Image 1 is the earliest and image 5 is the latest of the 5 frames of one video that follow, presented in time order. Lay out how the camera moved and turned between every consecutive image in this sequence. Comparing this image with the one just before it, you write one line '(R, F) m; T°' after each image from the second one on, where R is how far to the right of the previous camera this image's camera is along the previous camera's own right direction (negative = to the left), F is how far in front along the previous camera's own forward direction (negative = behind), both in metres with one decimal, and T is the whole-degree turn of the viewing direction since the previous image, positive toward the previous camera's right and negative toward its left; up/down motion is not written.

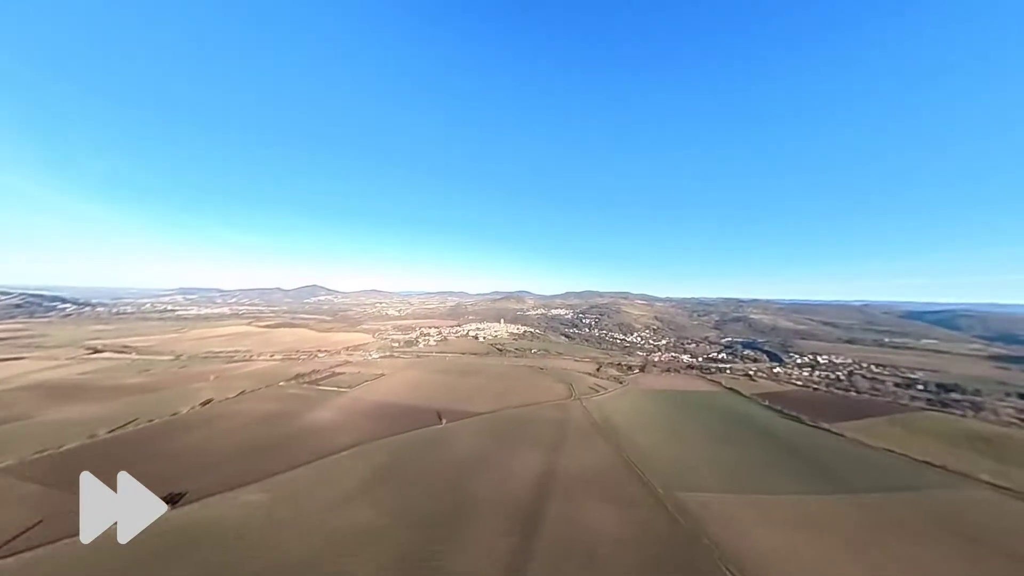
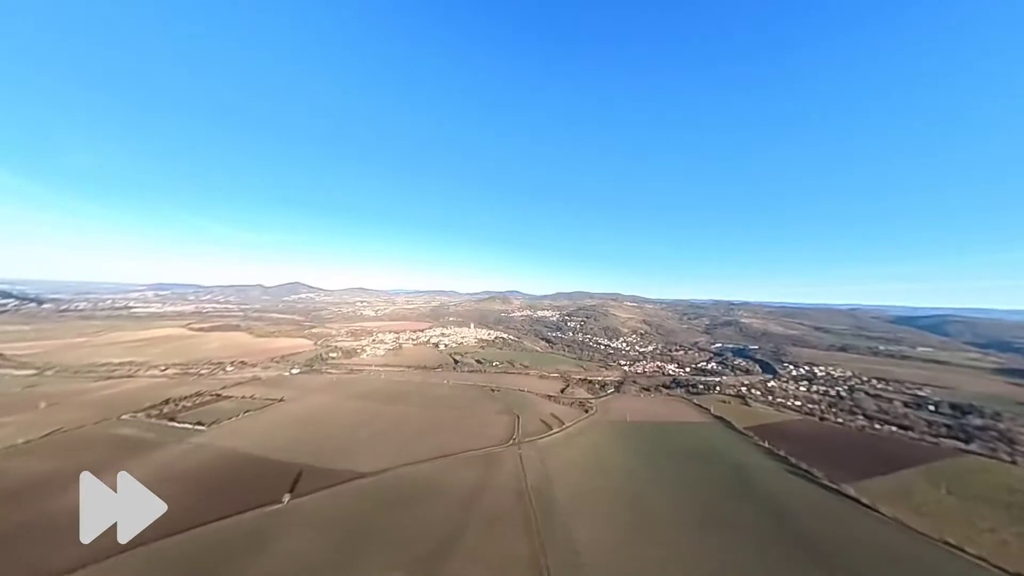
(+5.6, +6.8) m; +1°
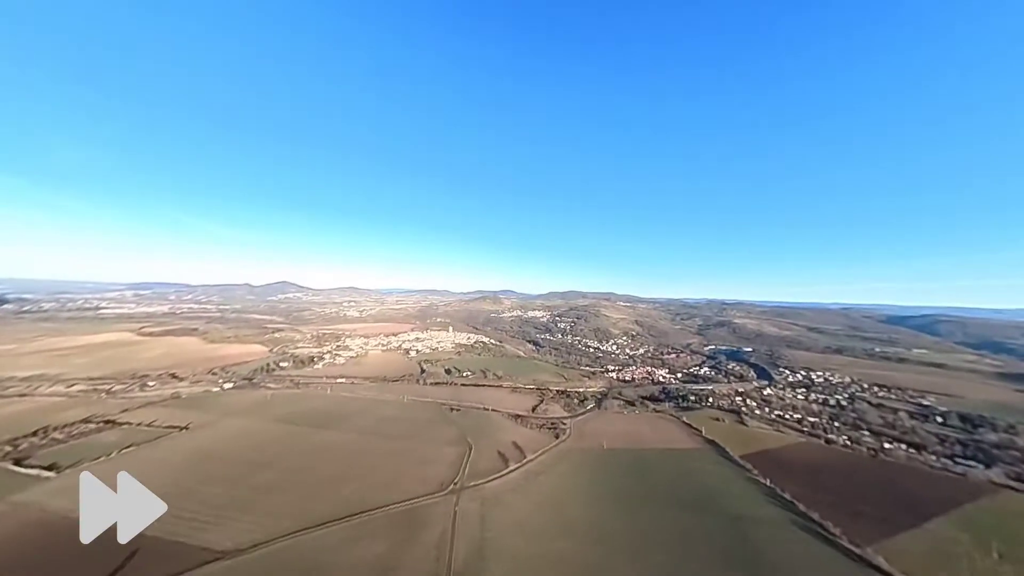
(+3.3, +4.1) m; +1°
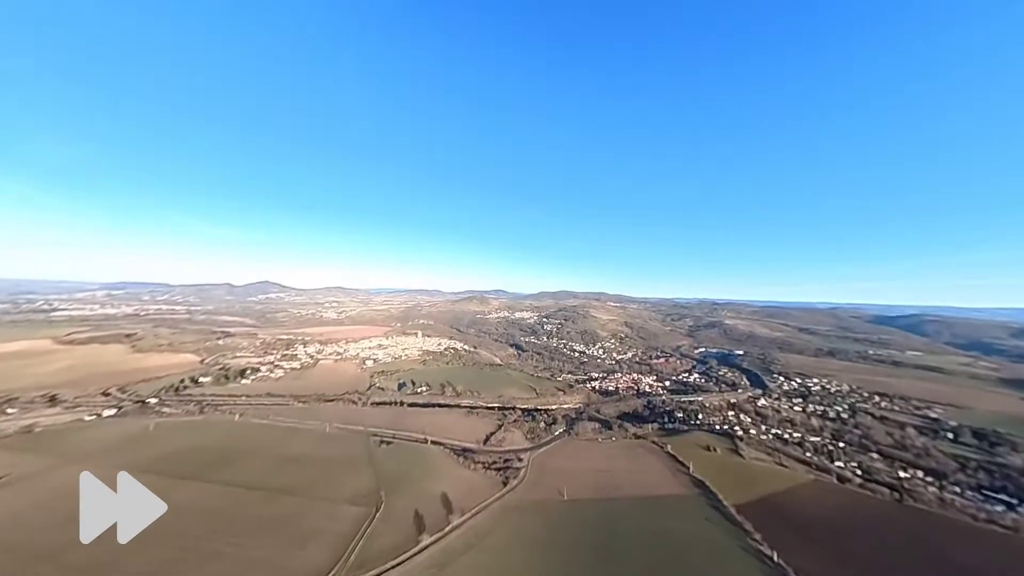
(+4.0, +5.0) m; +1°
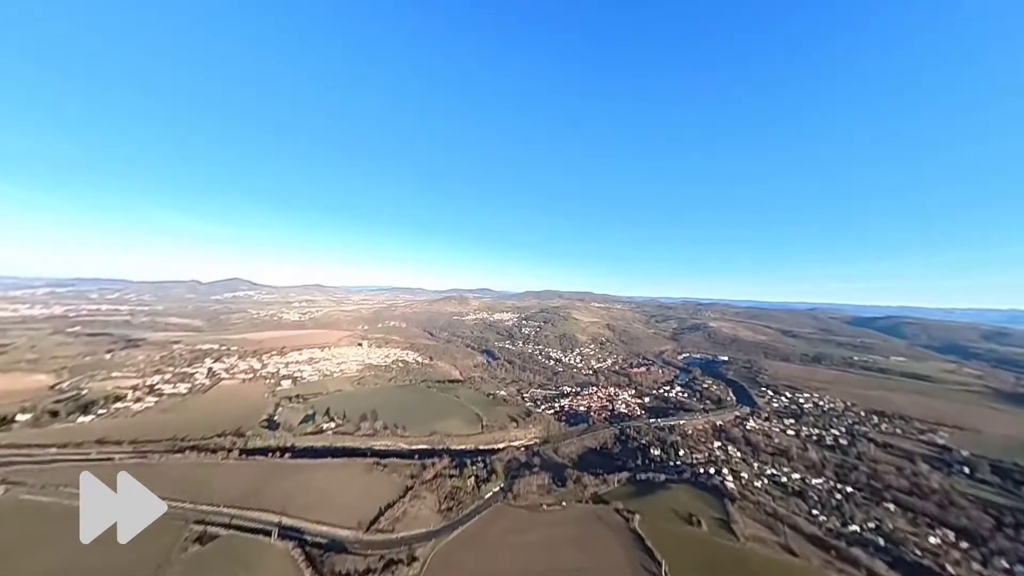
(+5.2, +6.9) m; +2°
